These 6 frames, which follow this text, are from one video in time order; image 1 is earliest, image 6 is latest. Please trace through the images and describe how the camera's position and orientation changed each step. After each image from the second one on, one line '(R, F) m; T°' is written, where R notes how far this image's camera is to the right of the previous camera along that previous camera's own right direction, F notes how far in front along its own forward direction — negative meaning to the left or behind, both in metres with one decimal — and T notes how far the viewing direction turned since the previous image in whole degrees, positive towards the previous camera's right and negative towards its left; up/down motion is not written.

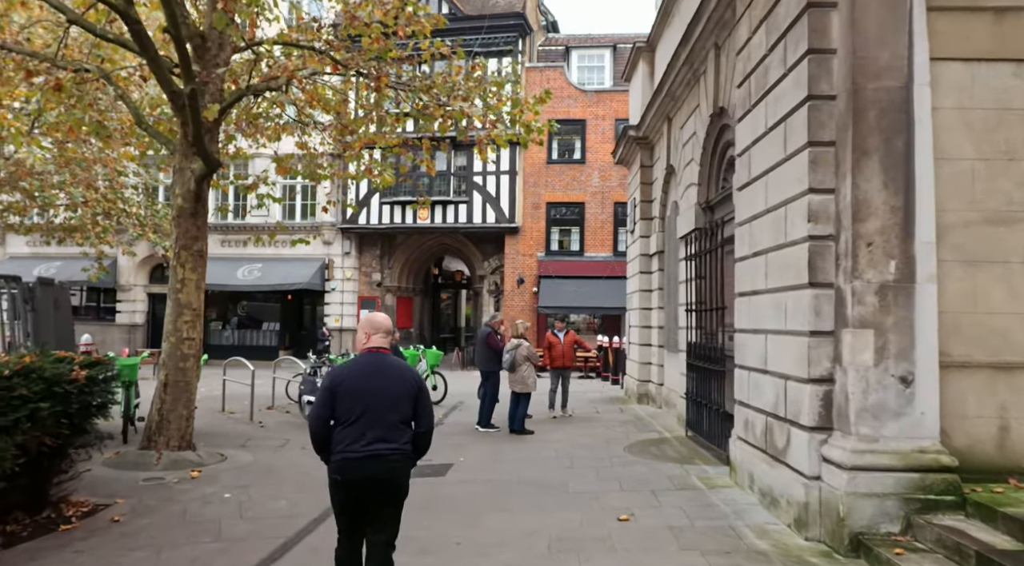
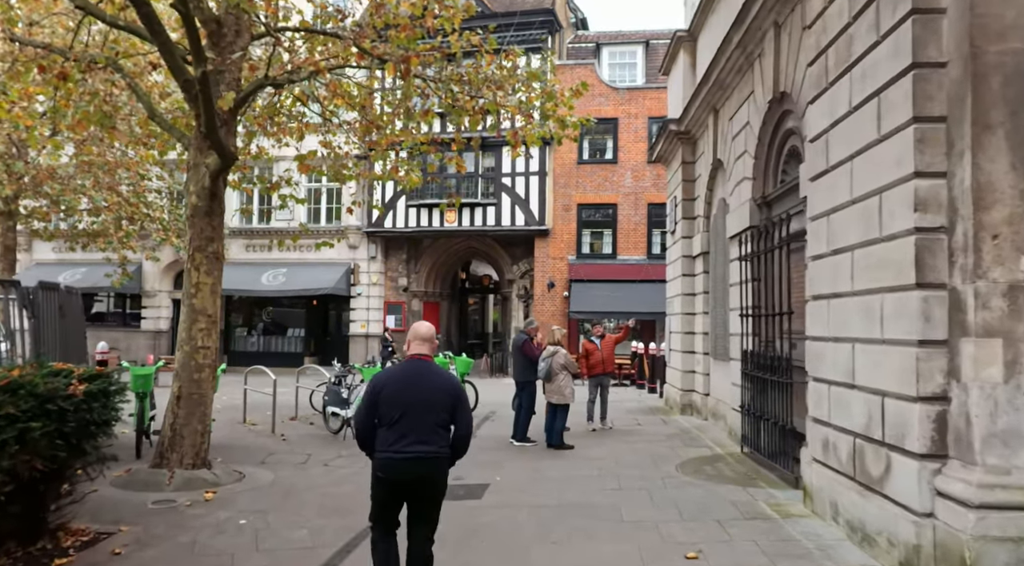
(-0.2, +0.7) m; -2°
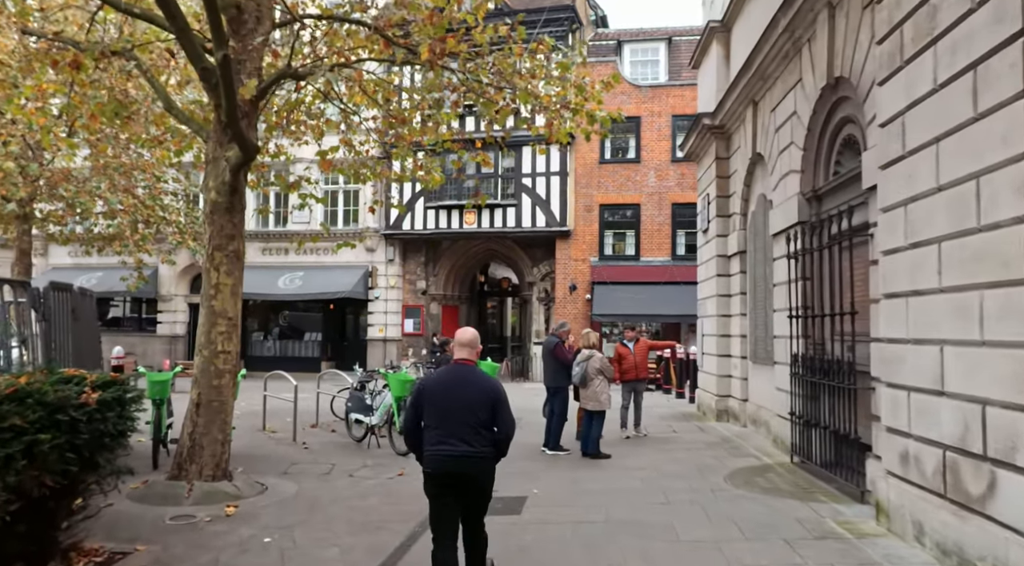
(-0.3, +0.5) m; -1°
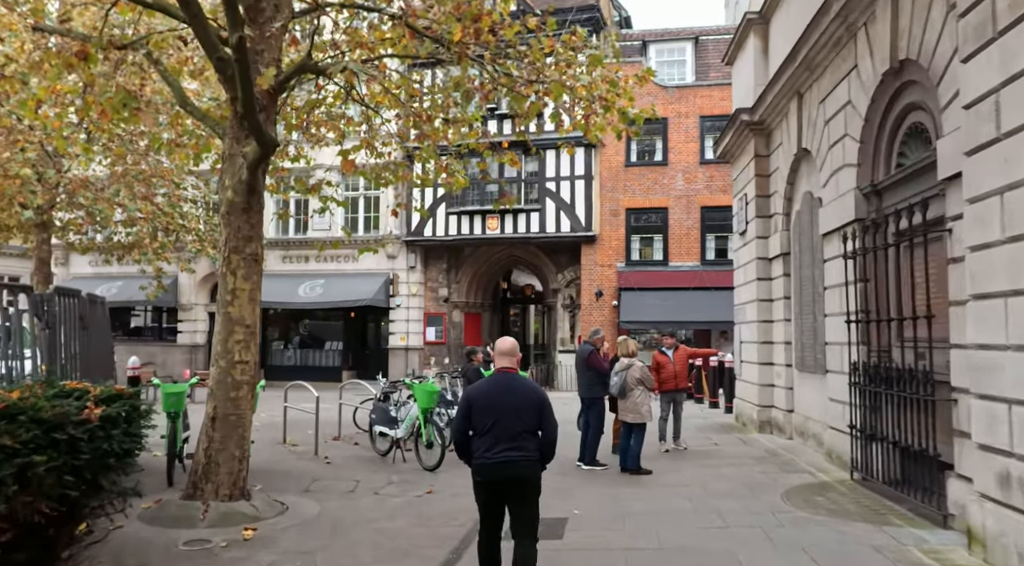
(-0.2, +0.5) m; -1°
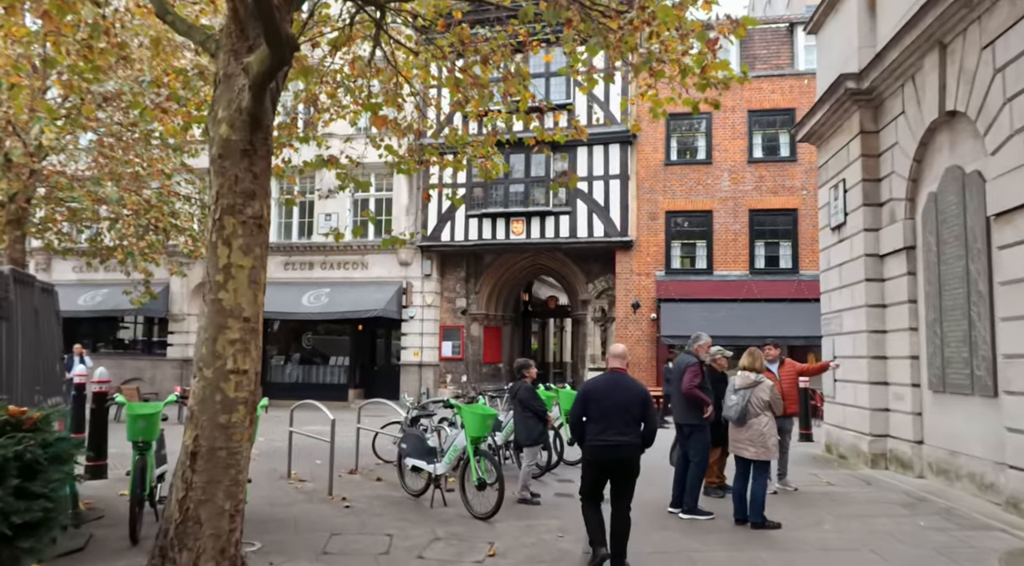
(-0.8, +2.1) m; 0°
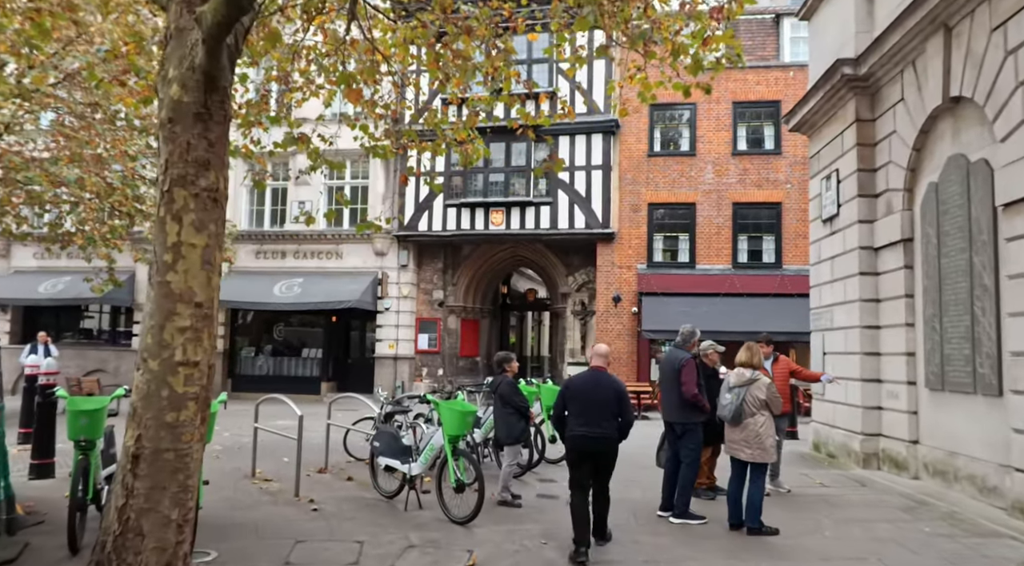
(-0.1, +0.5) m; +2°
